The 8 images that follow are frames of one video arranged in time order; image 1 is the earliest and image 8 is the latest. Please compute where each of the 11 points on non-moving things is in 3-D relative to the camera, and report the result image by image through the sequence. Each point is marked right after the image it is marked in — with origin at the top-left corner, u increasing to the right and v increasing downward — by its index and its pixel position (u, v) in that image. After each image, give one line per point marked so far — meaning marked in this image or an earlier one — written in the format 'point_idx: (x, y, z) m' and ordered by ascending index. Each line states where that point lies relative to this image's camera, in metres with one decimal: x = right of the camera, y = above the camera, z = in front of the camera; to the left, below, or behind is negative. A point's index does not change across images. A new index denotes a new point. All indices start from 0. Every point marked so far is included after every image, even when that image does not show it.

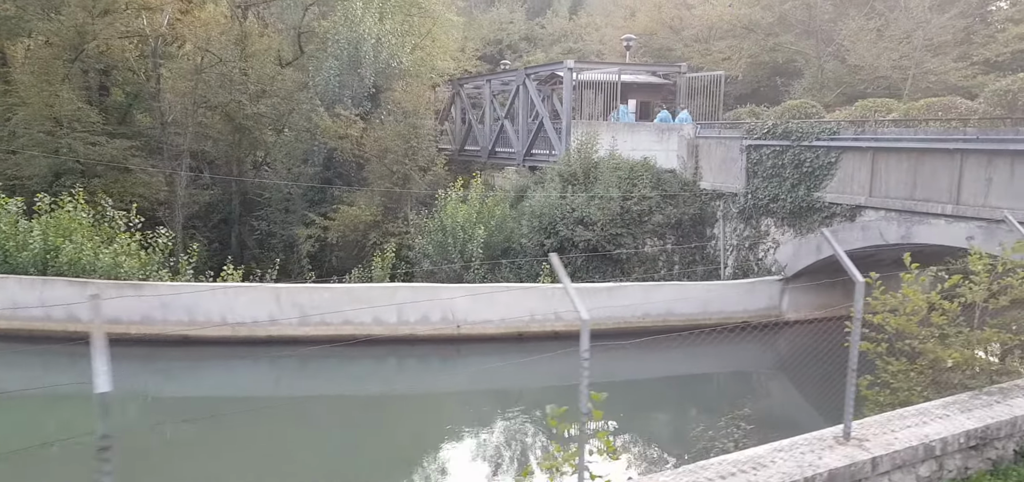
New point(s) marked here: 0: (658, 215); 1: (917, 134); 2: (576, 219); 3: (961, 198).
0: (+3.5, +0.5, +15.0) m
1: (+6.4, +1.6, +11.5) m
2: (+1.6, +0.5, +14.8) m
3: (+6.8, +0.6, +11.2) m
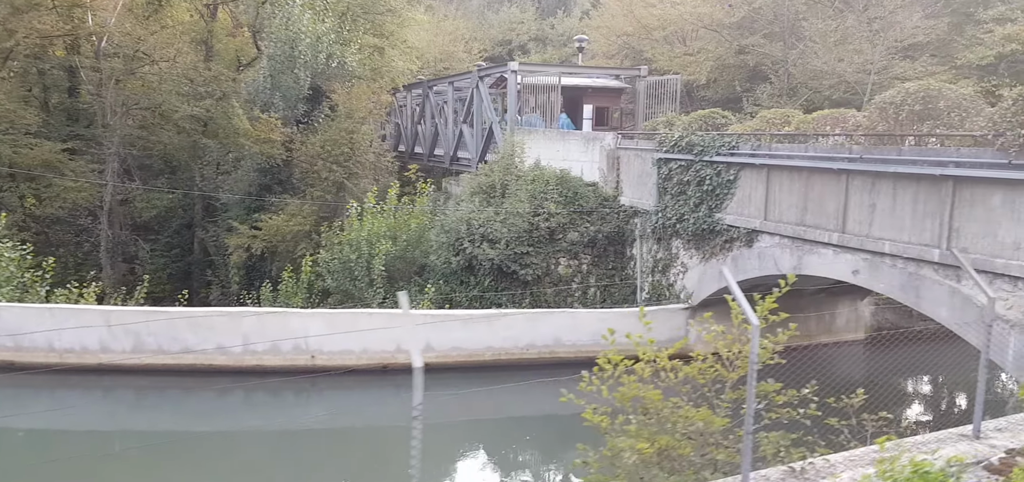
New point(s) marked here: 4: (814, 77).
0: (+1.3, +0.1, +13.7) m
1: (+4.1, +1.2, +10.0) m
2: (-0.5, +0.1, +13.7) m
3: (+4.4, +0.2, +9.6) m
4: (+7.8, +4.2, +19.1) m
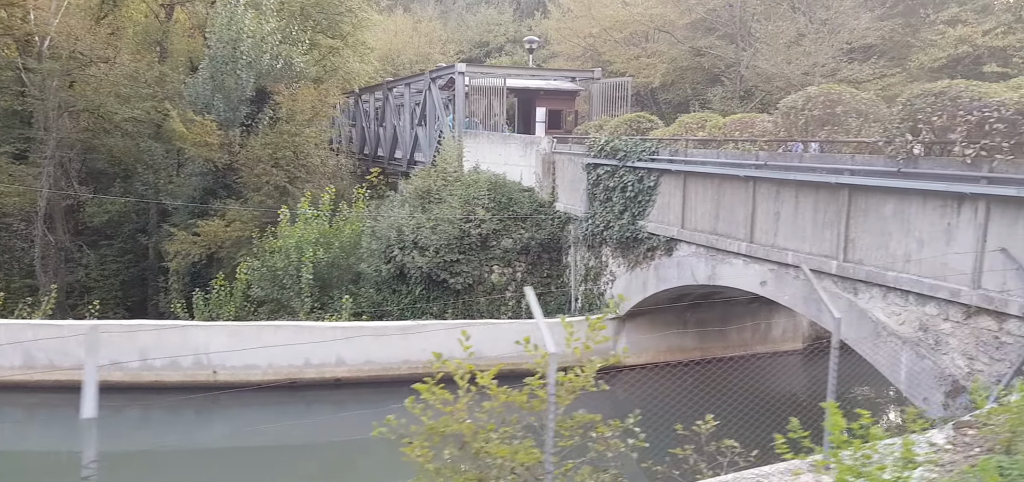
0: (0.0, 0.0, +13.3) m
1: (+2.7, +1.1, +9.6) m
2: (-1.9, 0.0, +13.2) m
3: (+3.0, +0.1, +9.2) m
4: (+6.4, +4.1, +18.7) m
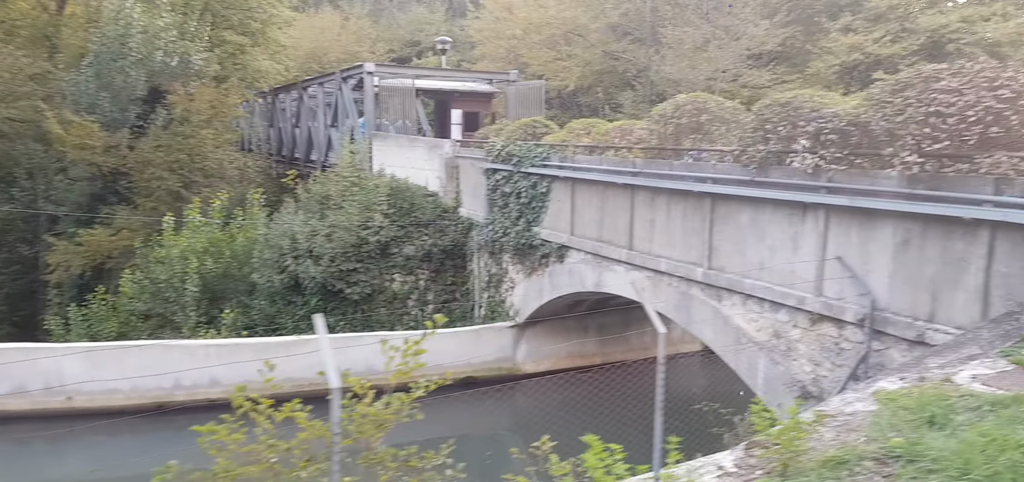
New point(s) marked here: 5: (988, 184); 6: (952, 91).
0: (-1.8, -0.1, +13.1) m
1: (+1.2, +1.0, +9.6) m
2: (-3.7, -0.1, +12.9) m
3: (+1.5, 0.0, +9.3) m
4: (+4.1, +4.0, +19.0) m
5: (+3.3, +0.4, +5.1) m
6: (+3.2, +1.1, +5.4) m
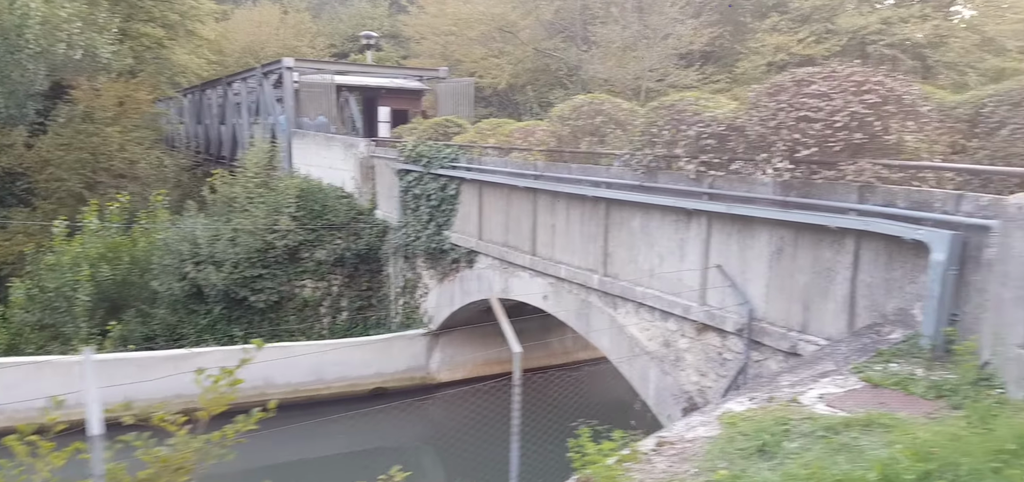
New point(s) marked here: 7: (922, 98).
0: (-3.3, -0.1, +12.6) m
1: (-0.1, +0.9, +9.4) m
2: (-5.1, -0.2, +12.3) m
3: (+0.3, -0.1, +9.0) m
4: (+2.3, +4.0, +18.9) m
5: (+2.3, +0.3, +5.0) m
6: (+2.2, +1.0, +5.3) m
7: (+2.9, +1.0, +5.3) m
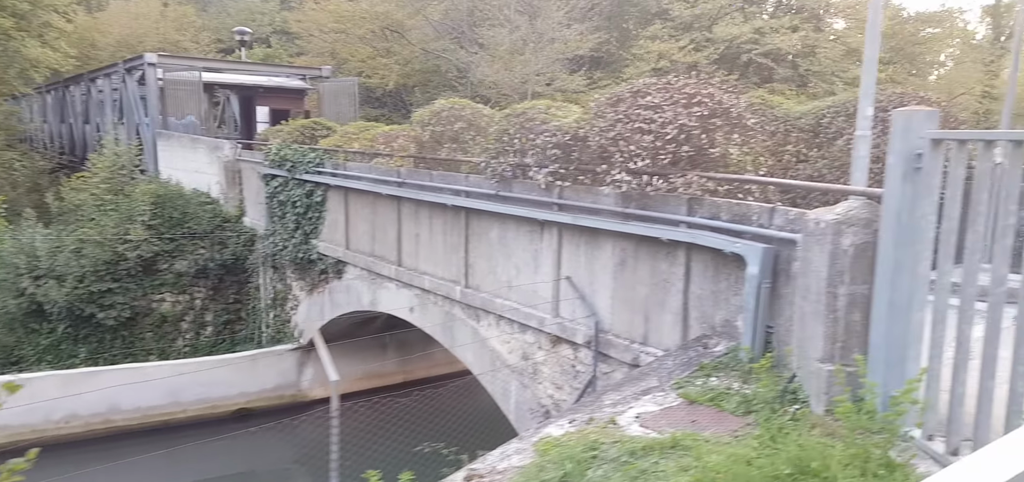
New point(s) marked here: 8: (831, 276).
0: (-5.3, -0.3, +11.9) m
1: (-1.7, +0.8, +9.1) m
2: (-7.1, -0.4, +11.4) m
3: (-1.3, -0.2, +8.8) m
4: (-0.6, +3.9, +18.8) m
5: (+1.2, +0.2, +5.0) m
6: (+1.0, +0.9, +5.3) m
7: (+1.7, +1.0, +5.4) m
8: (+1.5, -0.2, +3.6) m
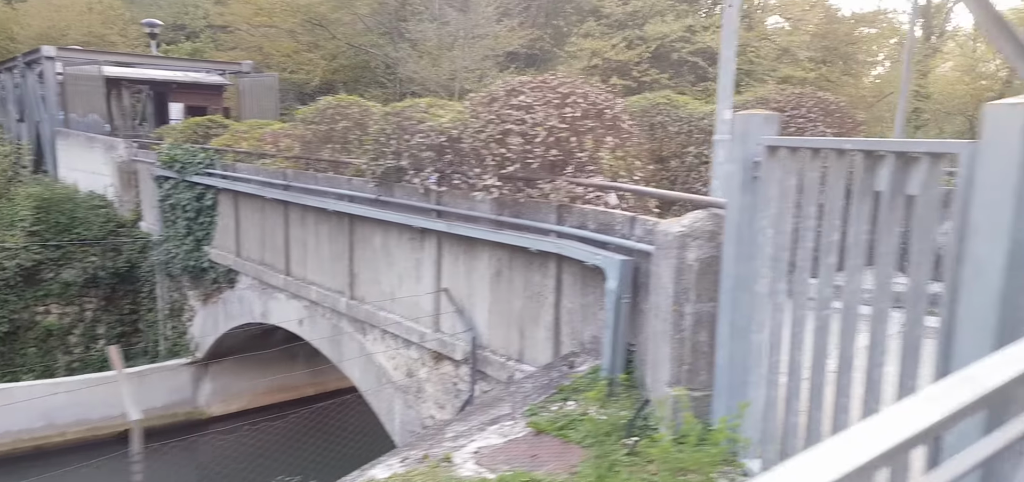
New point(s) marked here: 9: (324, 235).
0: (-6.6, -0.4, +11.1) m
1: (-2.9, +0.7, +8.5) m
2: (-8.4, -0.5, +10.5) m
3: (-2.4, -0.2, +8.2) m
4: (-2.4, +3.9, +18.3) m
5: (+0.3, +0.2, +4.6) m
6: (+0.1, +0.9, +4.9) m
7: (+0.8, +0.9, +5.1) m
8: (+0.7, -0.2, +3.2) m
9: (-1.9, +0.1, +7.5) m
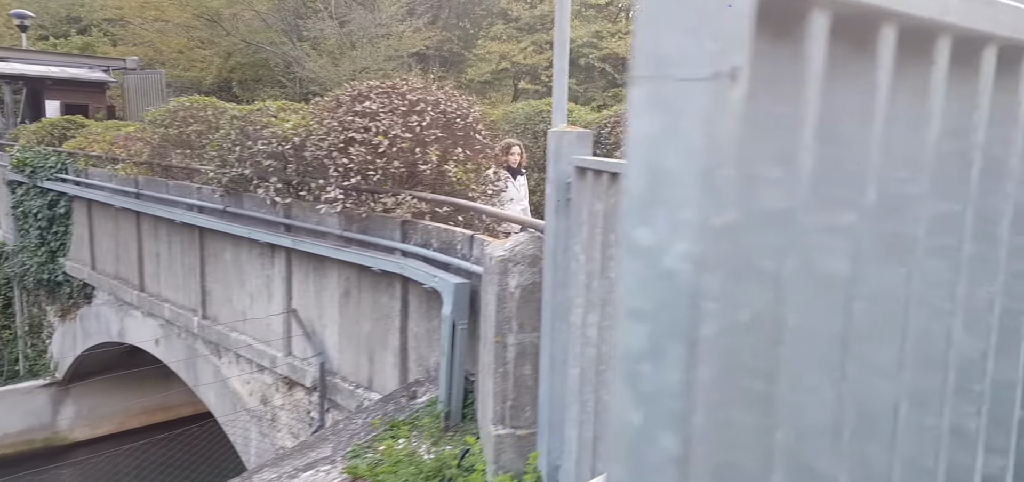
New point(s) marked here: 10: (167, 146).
0: (-8.2, -0.5, +10.0) m
1: (-4.2, +0.6, +7.8) m
2: (-9.8, -0.6, +9.2) m
3: (-3.7, -0.4, +7.6) m
4: (-4.7, +3.7, +17.6) m
5: (-0.7, +0.1, +4.3) m
6: (-0.8, +0.8, +4.5) m
7: (-0.2, +0.8, +4.8) m
8: (-0.1, -0.3, +2.9) m
9: (-3.1, -0.1, +6.9) m
10: (-3.2, +0.9, +7.1) m
